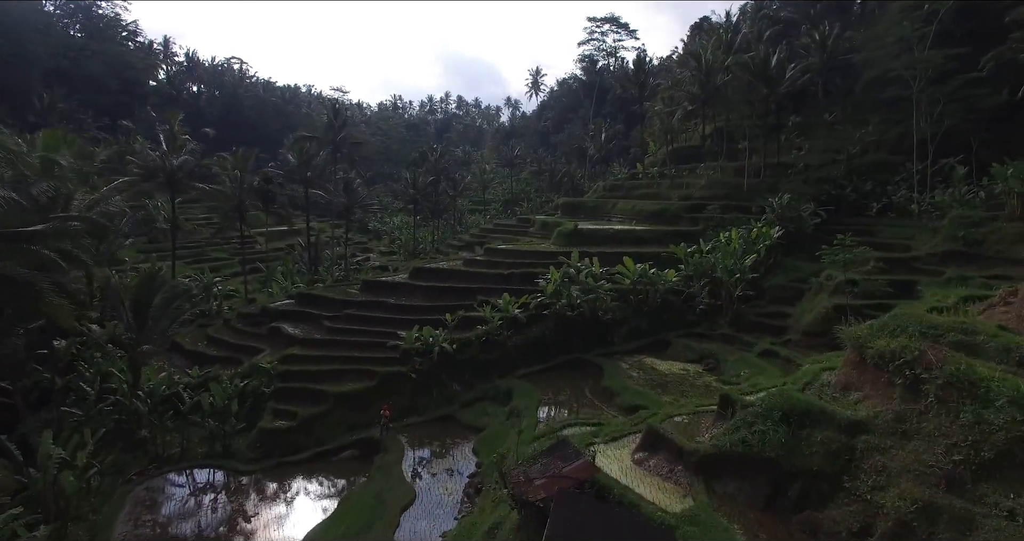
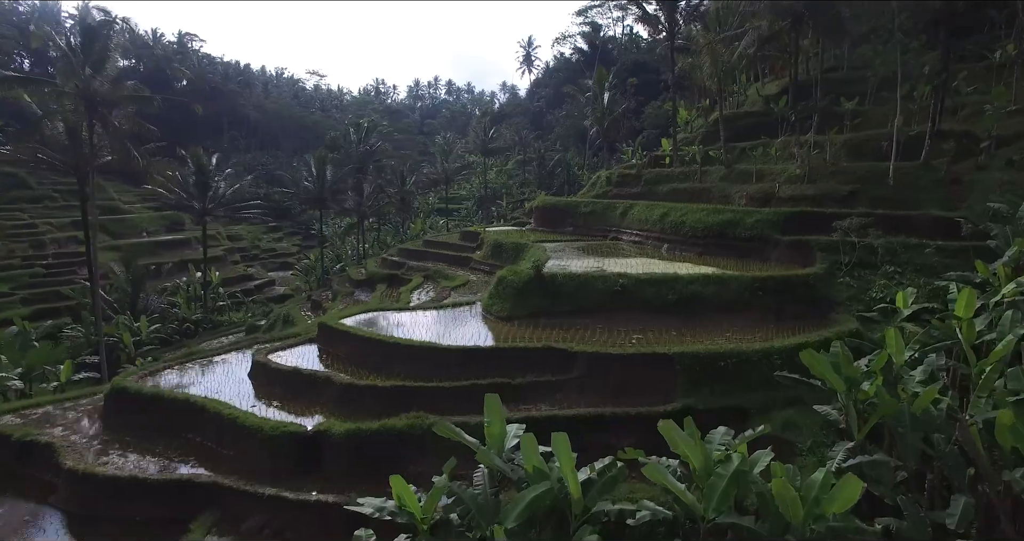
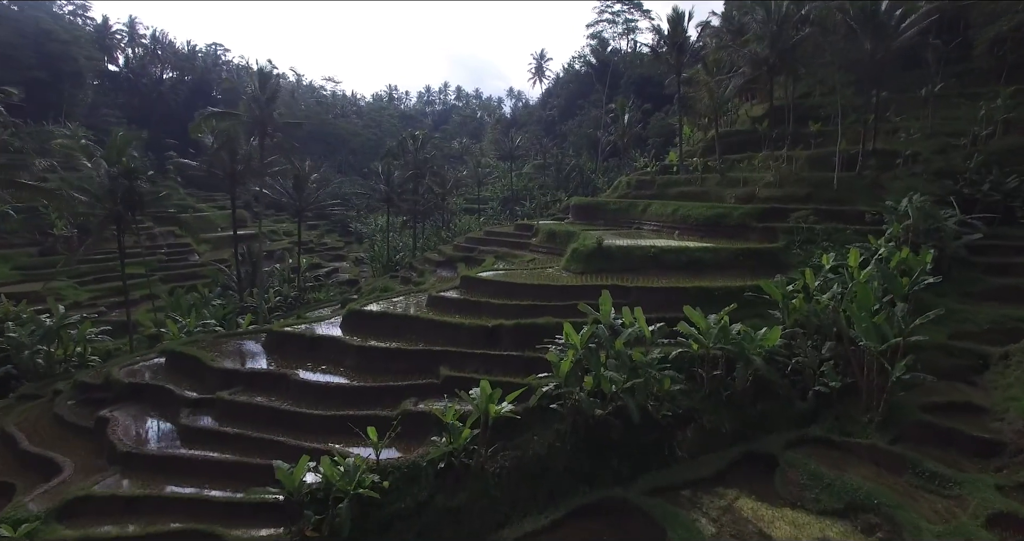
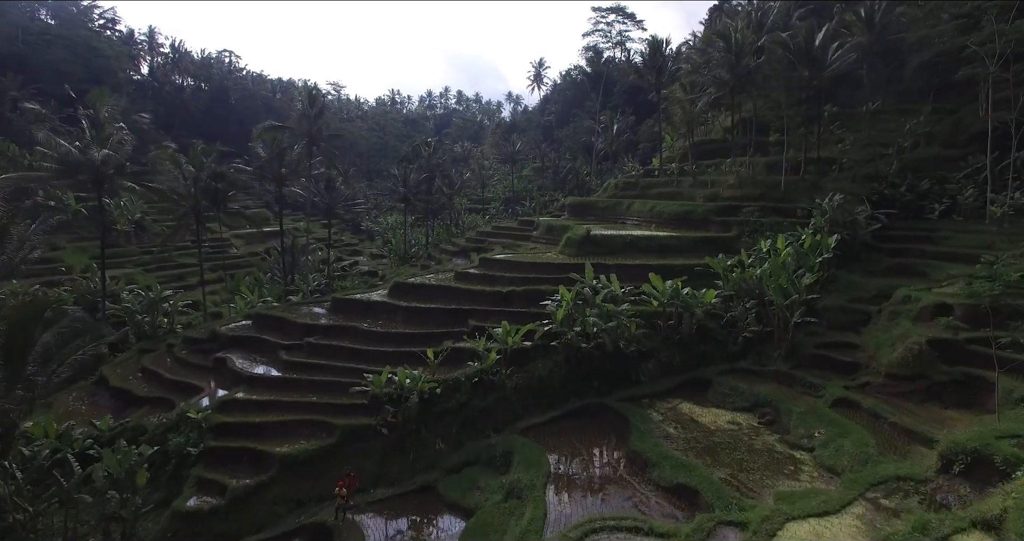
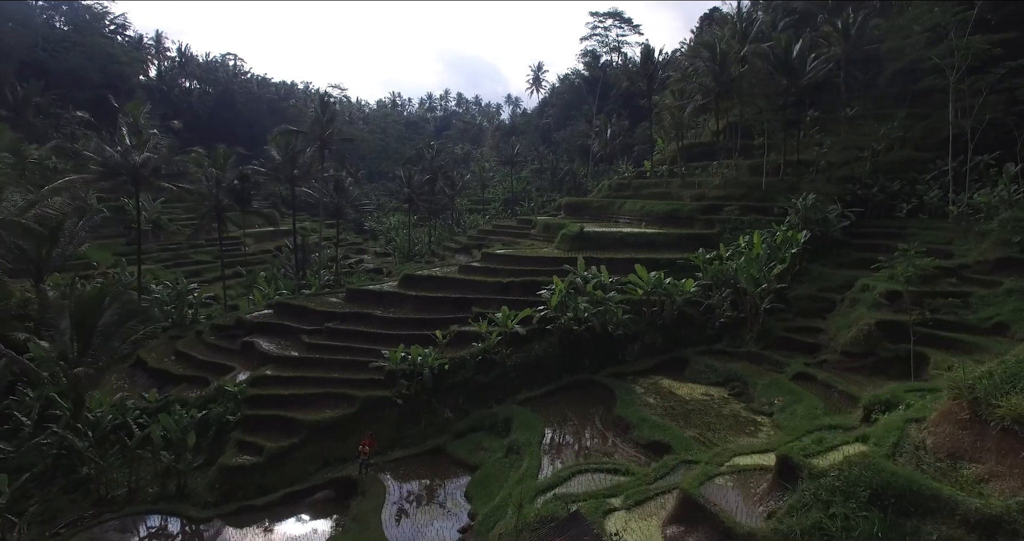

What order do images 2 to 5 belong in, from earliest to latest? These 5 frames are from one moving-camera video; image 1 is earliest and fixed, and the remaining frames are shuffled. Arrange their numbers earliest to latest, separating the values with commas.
5, 4, 3, 2
